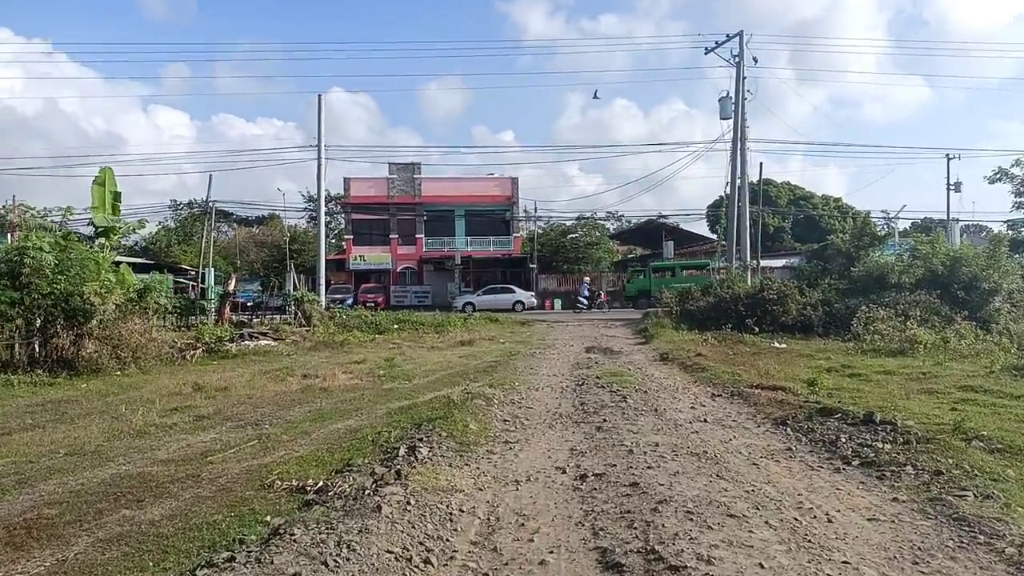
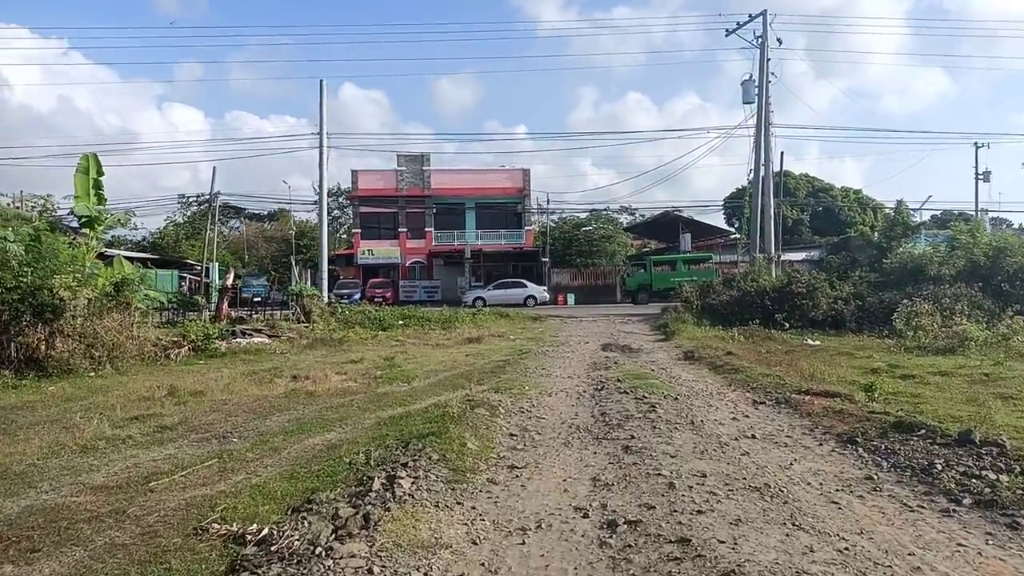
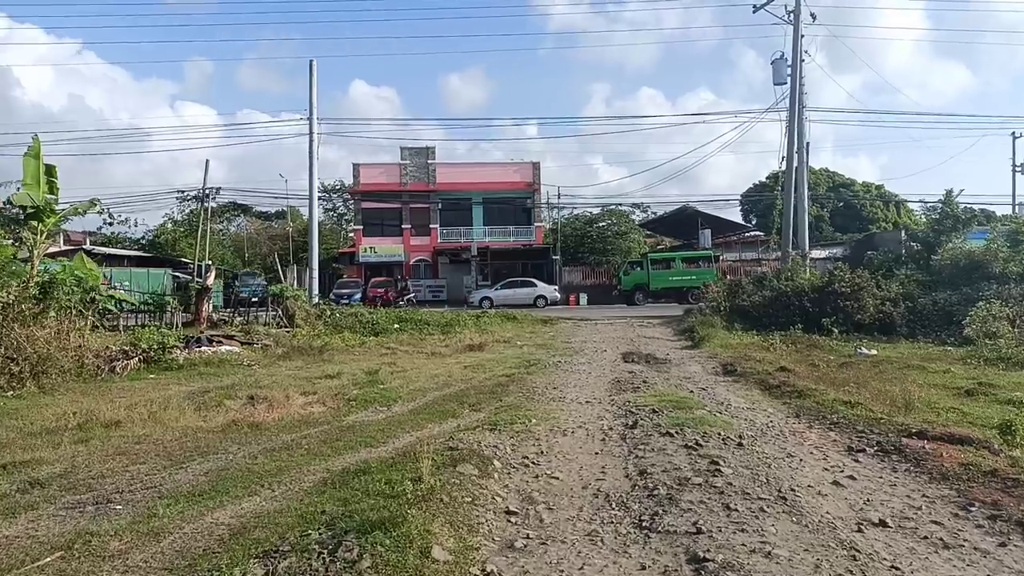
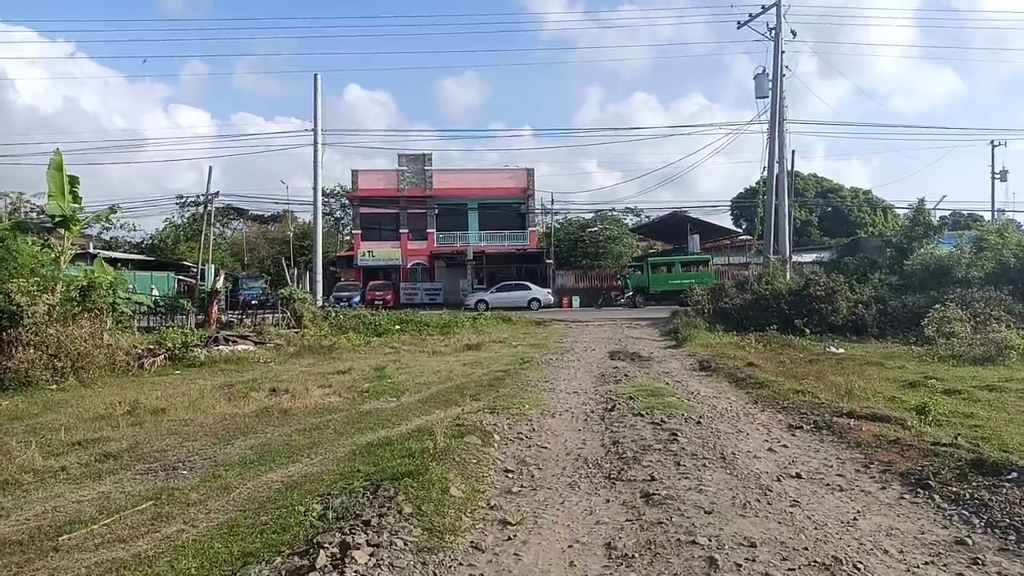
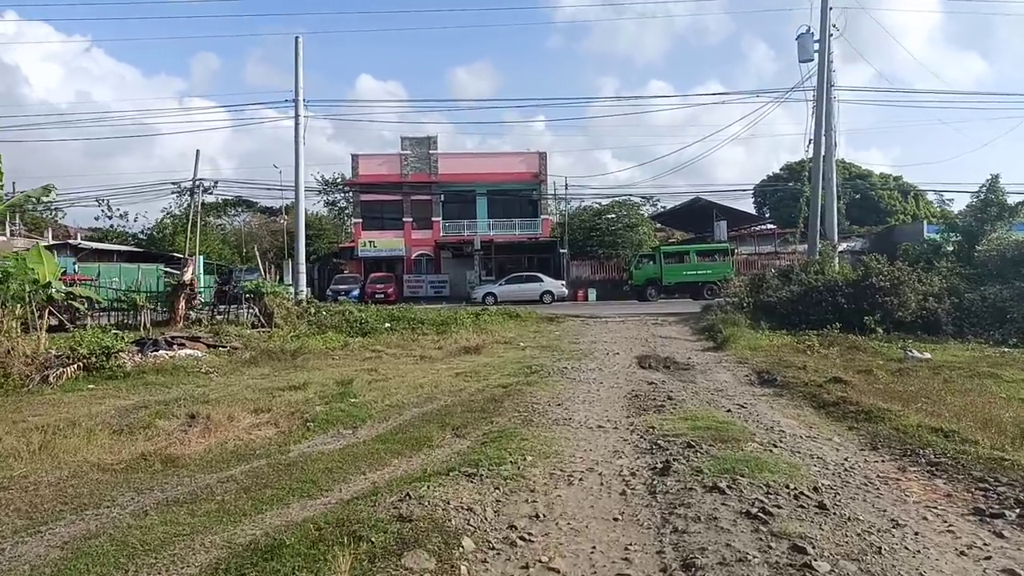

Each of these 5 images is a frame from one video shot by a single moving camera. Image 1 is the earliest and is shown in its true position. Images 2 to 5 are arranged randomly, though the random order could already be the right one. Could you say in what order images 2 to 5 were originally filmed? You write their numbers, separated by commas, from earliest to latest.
2, 4, 3, 5
